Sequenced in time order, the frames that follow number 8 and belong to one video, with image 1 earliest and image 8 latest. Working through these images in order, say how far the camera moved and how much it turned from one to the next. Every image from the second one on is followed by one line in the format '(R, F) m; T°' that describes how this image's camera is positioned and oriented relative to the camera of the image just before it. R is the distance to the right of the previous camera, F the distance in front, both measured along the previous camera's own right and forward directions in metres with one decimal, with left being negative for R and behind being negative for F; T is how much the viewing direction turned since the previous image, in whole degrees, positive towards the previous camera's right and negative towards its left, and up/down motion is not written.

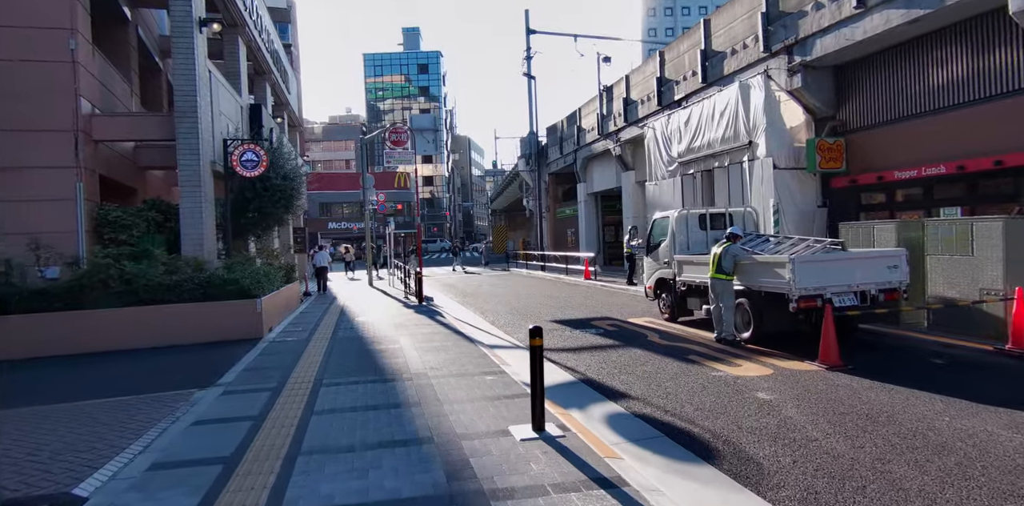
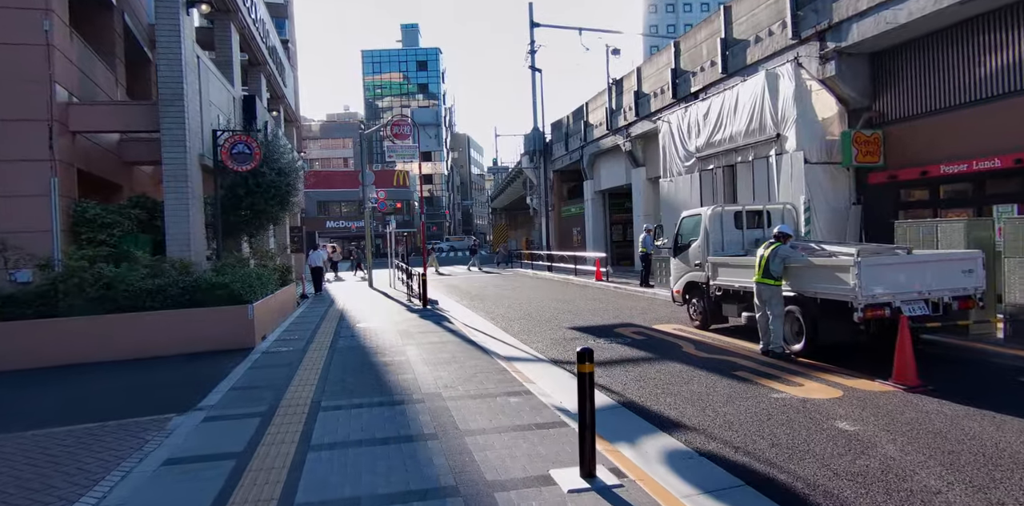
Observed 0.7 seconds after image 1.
(-0.4, +1.1) m; 0°
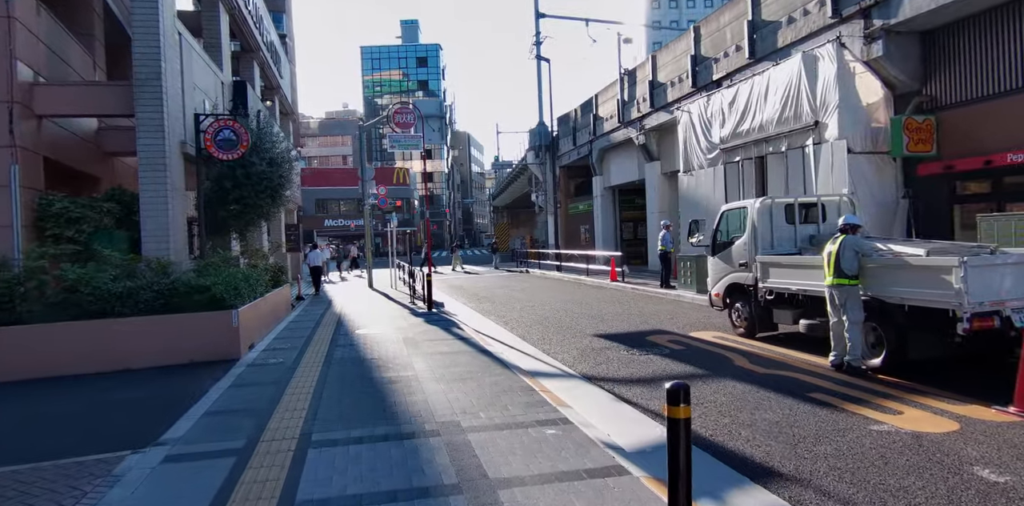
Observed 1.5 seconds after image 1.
(-0.3, +1.4) m; 0°
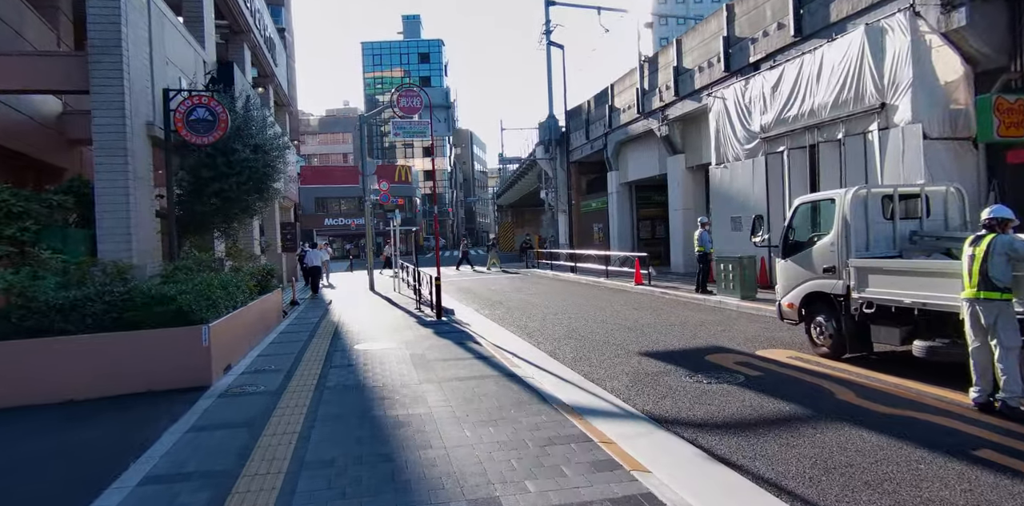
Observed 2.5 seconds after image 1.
(-0.4, +1.9) m; 0°
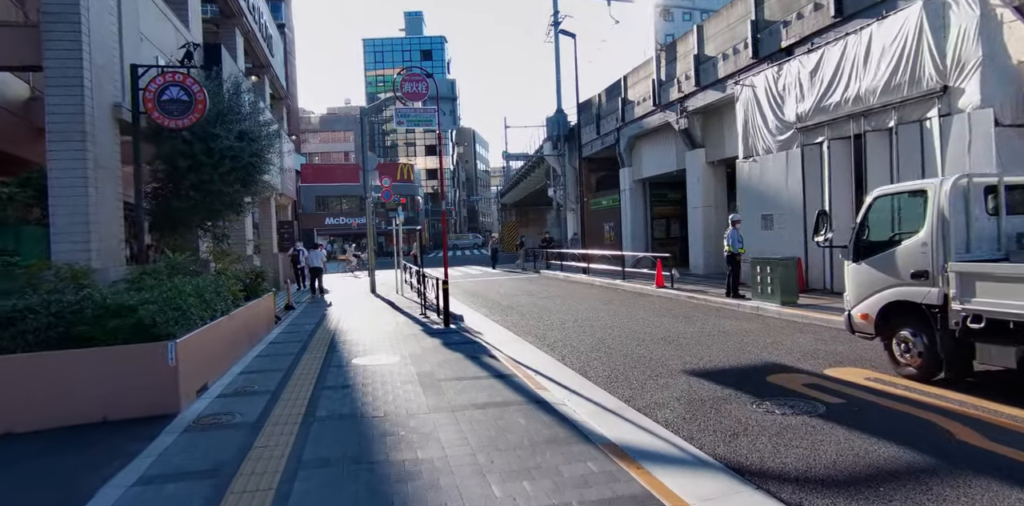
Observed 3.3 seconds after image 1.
(-0.3, +1.4) m; 0°
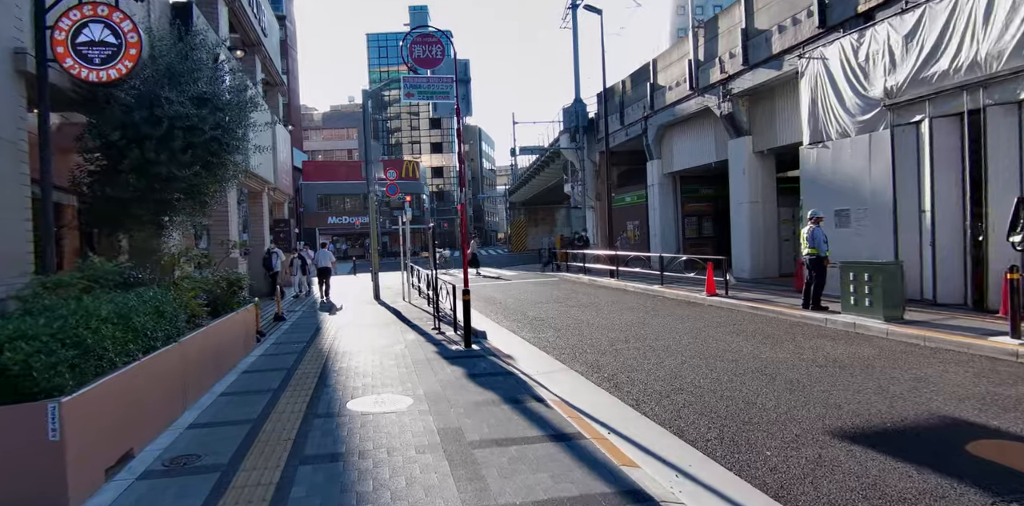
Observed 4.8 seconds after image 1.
(-0.6, +2.5) m; 0°
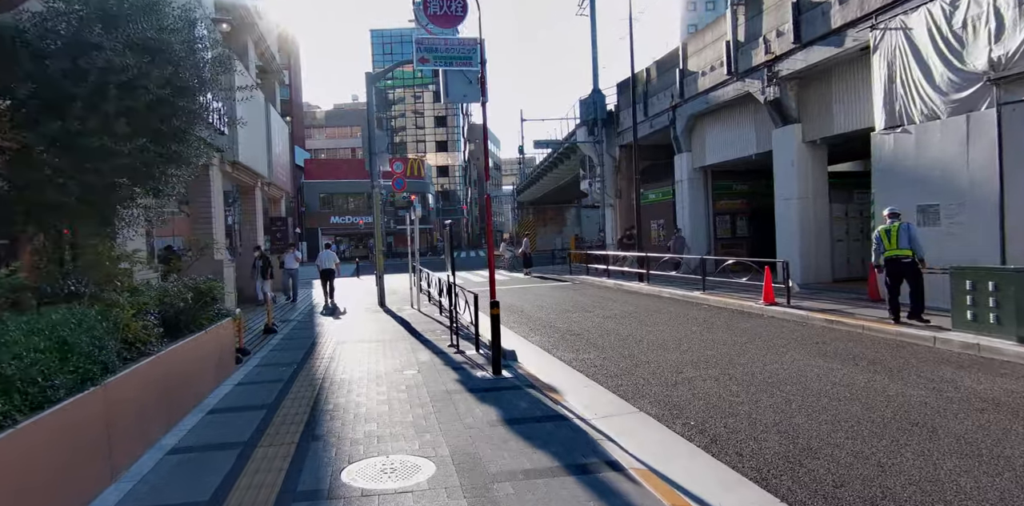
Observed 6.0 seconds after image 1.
(-0.5, +2.0) m; 0°
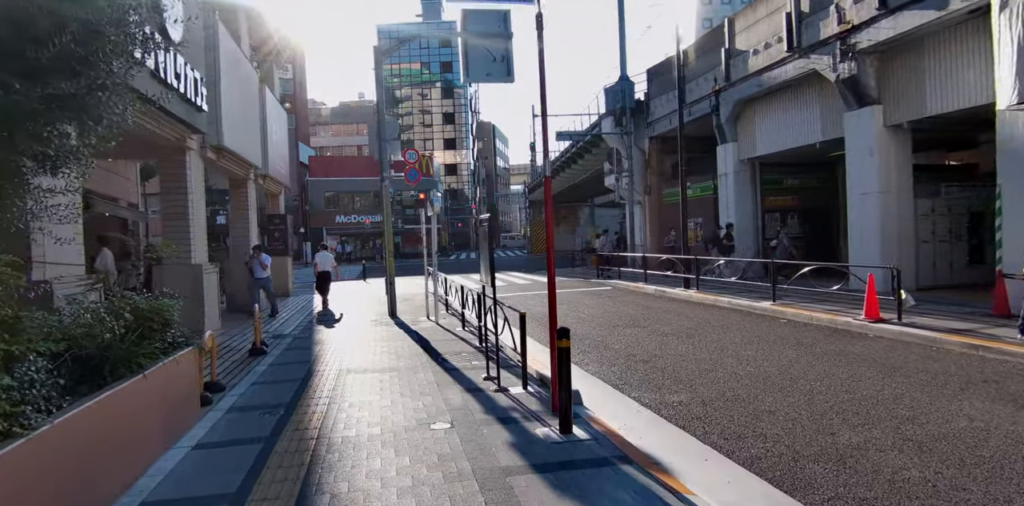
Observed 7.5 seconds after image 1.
(-0.6, +2.4) m; -1°
